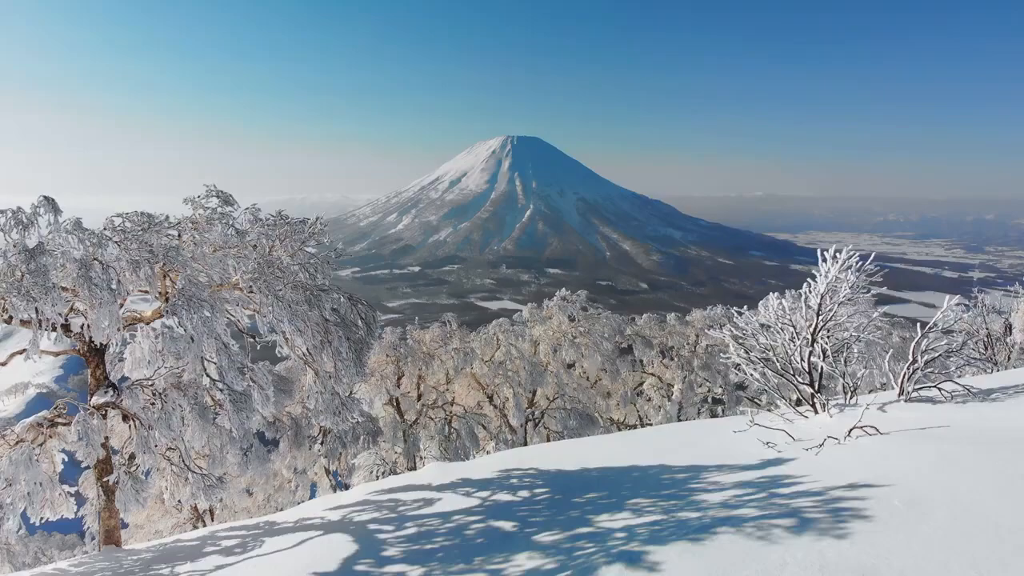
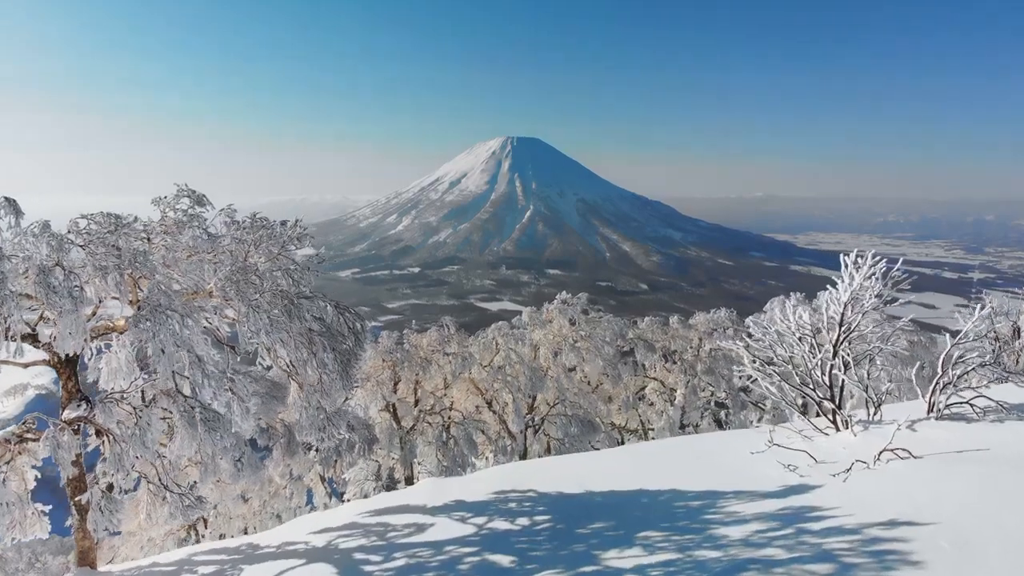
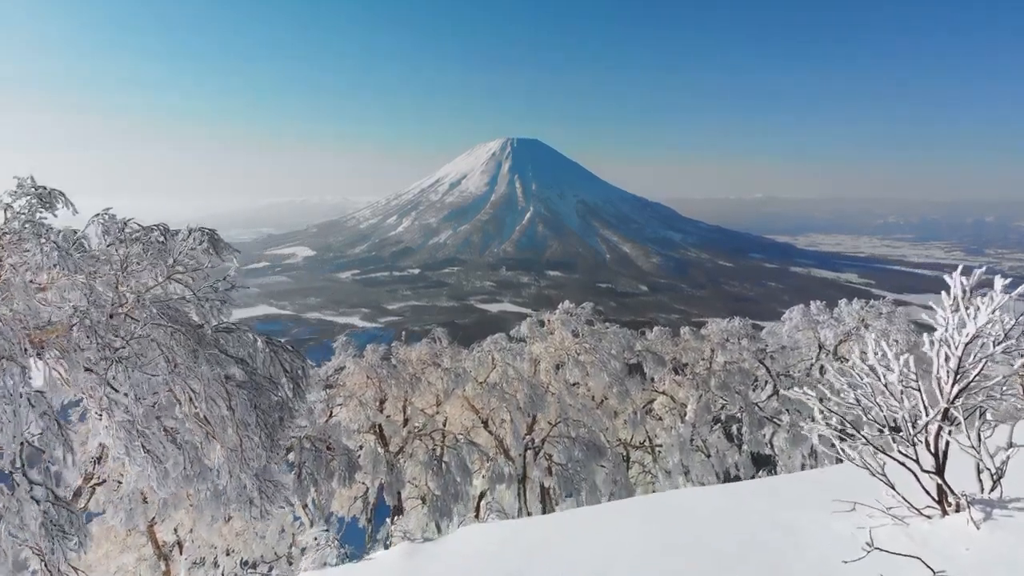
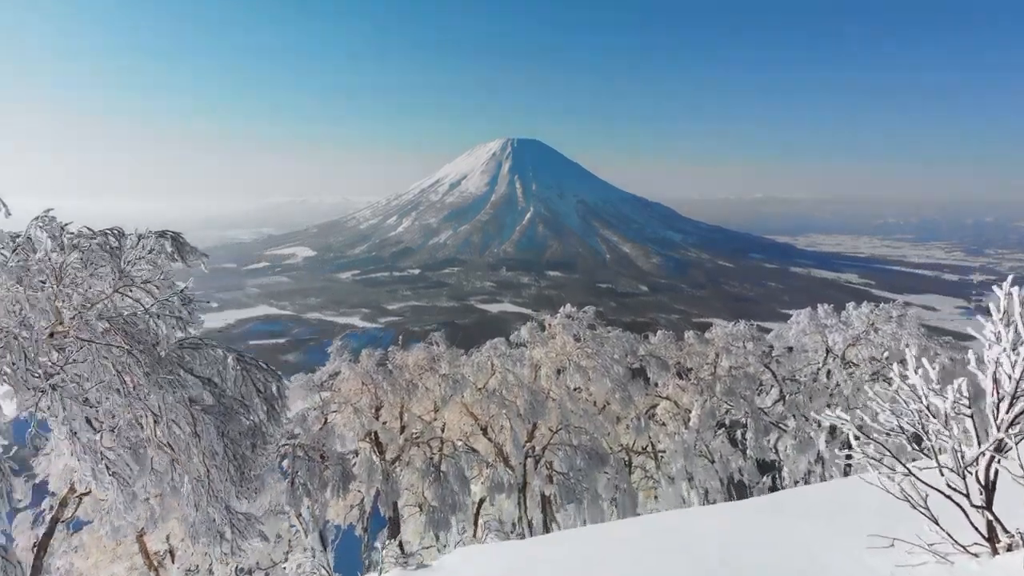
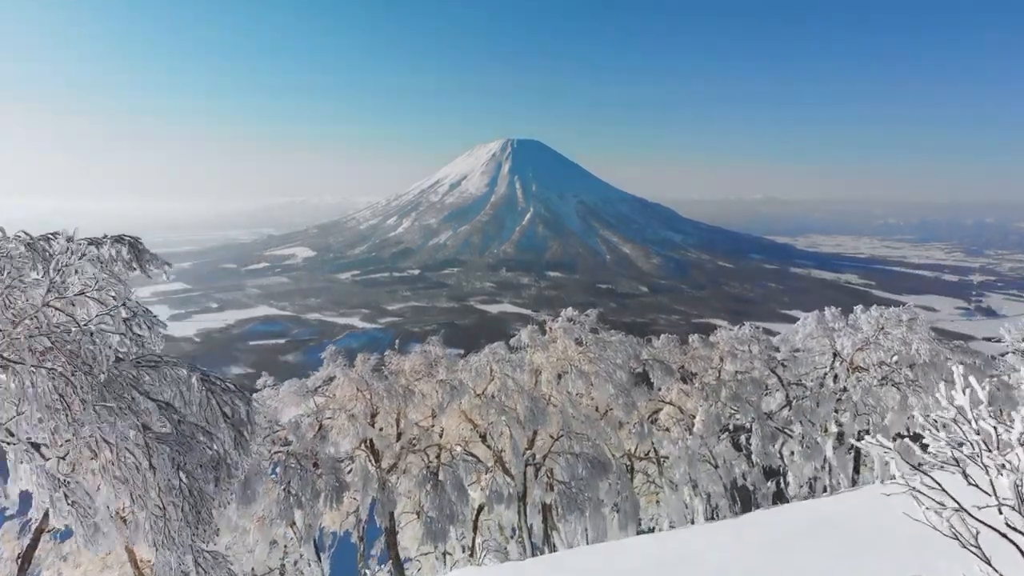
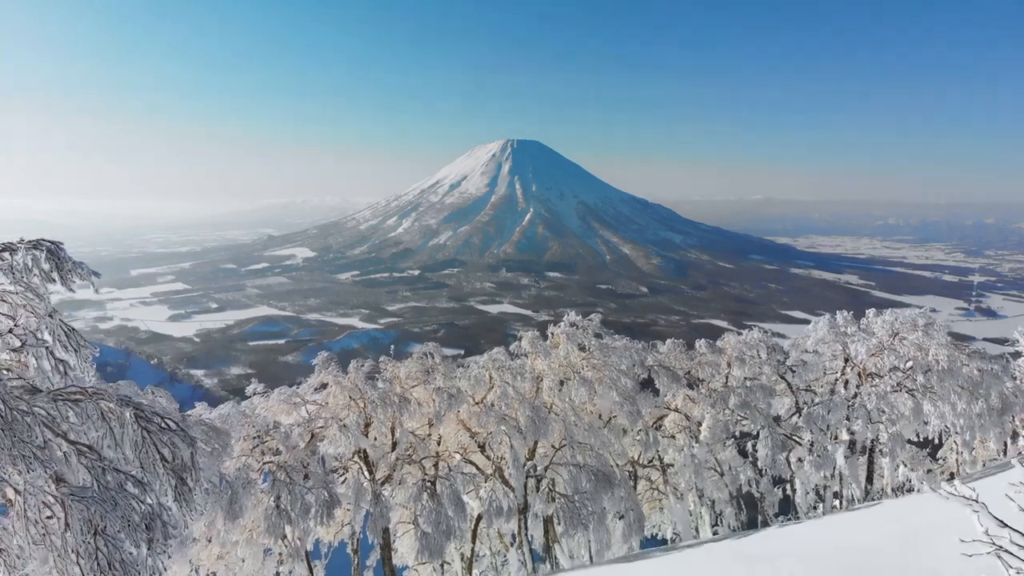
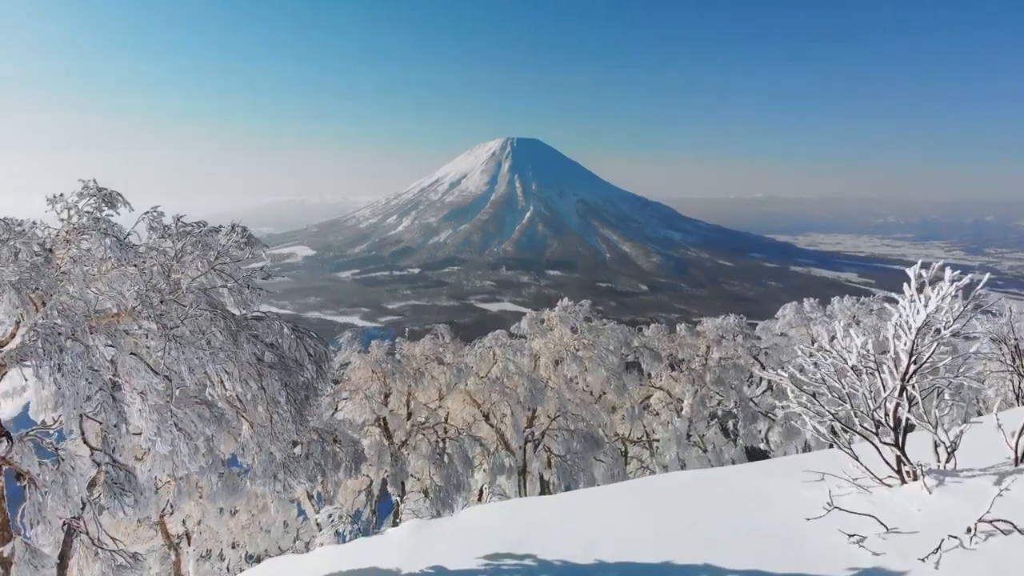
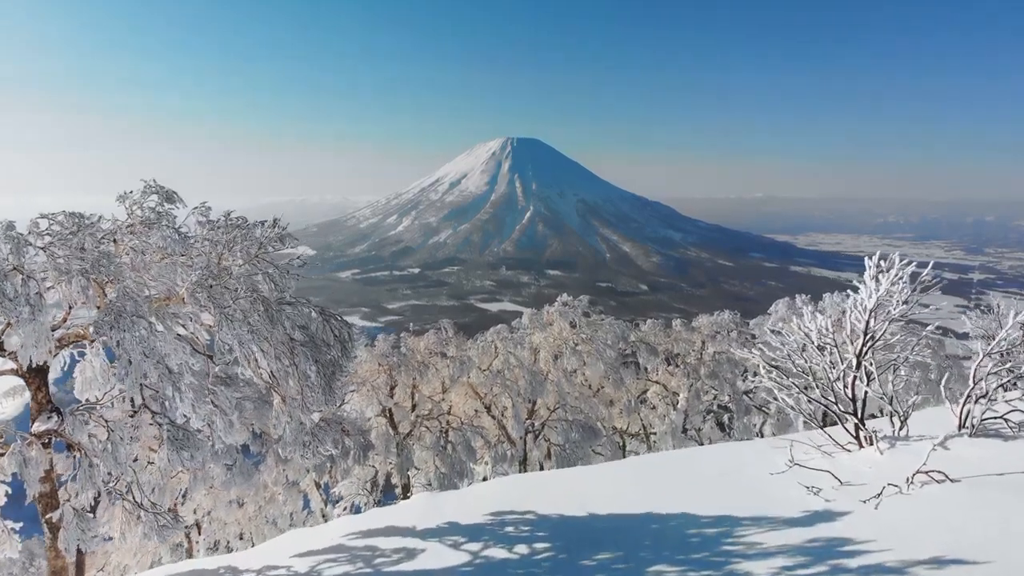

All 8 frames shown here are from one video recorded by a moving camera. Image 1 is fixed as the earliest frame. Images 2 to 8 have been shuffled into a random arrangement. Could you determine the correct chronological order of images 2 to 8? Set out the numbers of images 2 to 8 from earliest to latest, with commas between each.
2, 8, 7, 3, 4, 5, 6
